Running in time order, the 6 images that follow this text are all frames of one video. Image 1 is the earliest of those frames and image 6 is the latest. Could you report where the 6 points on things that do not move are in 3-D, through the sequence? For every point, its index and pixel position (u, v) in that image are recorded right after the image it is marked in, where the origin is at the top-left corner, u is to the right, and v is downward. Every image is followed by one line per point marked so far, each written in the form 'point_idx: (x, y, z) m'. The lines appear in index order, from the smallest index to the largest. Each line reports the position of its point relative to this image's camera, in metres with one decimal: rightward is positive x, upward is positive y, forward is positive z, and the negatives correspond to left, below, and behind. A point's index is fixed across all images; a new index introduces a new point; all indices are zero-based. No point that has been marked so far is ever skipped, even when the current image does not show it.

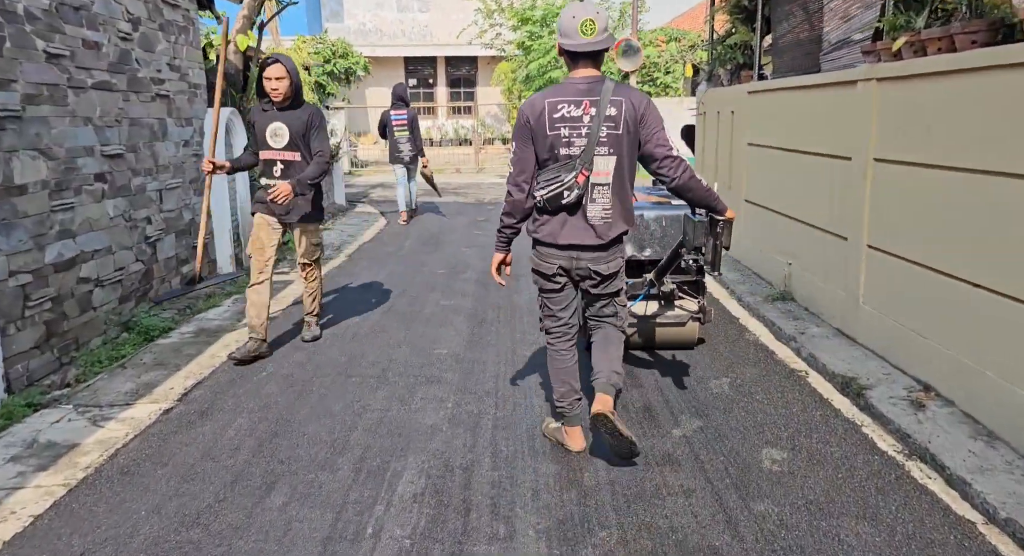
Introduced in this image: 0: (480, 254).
0: (-0.4, +0.2, +9.0) m
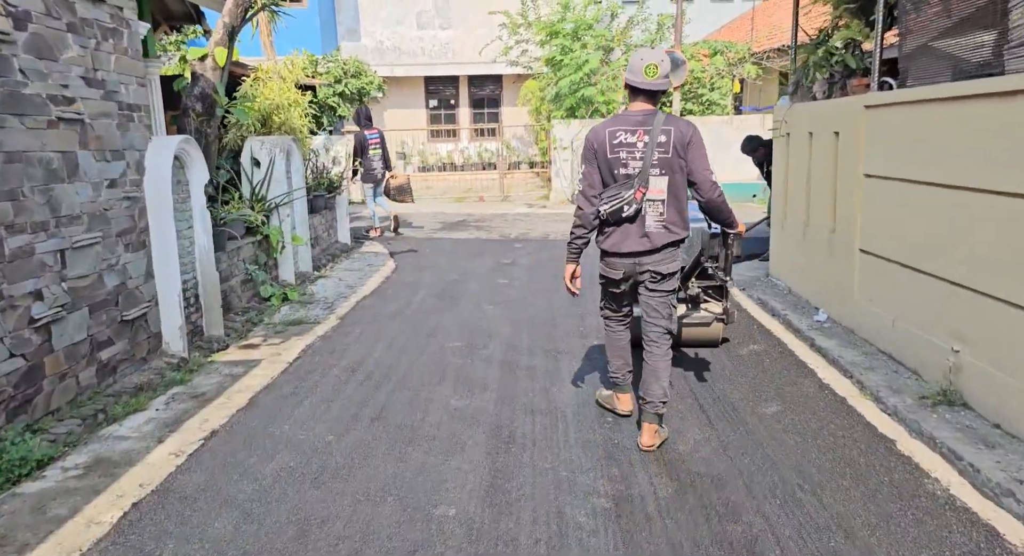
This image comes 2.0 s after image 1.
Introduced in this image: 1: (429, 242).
0: (0.0, -0.3, +7.1) m
1: (-1.2, +0.5, +11.9) m
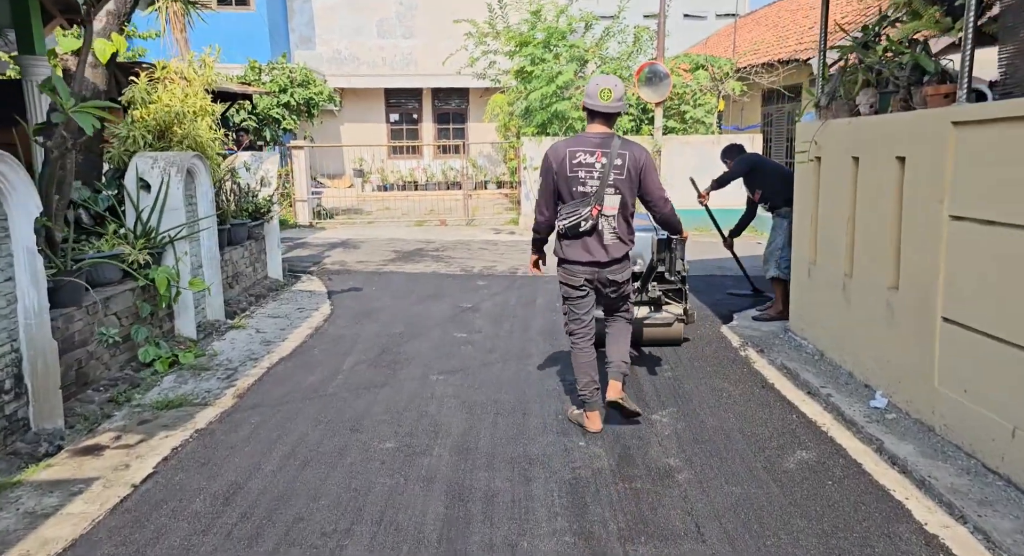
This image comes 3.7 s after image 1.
0: (-0.3, -0.8, +5.4) m
1: (-1.6, 0.0, +10.1) m
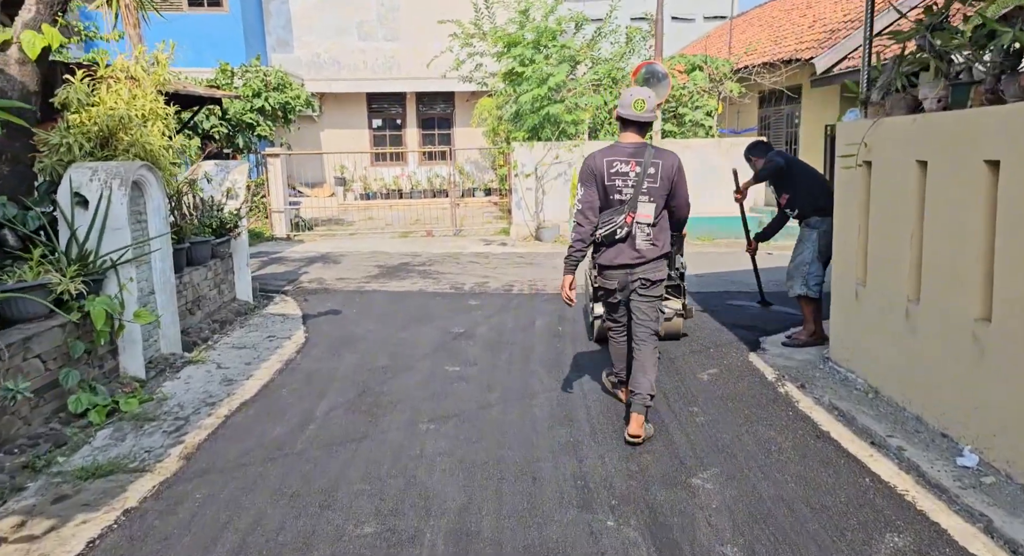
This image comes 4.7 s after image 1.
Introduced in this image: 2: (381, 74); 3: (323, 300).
0: (-0.3, -0.9, +4.5) m
1: (-1.7, -0.2, +9.2) m
2: (-3.2, +4.9, +19.8) m
3: (-2.1, -0.2, +9.0) m
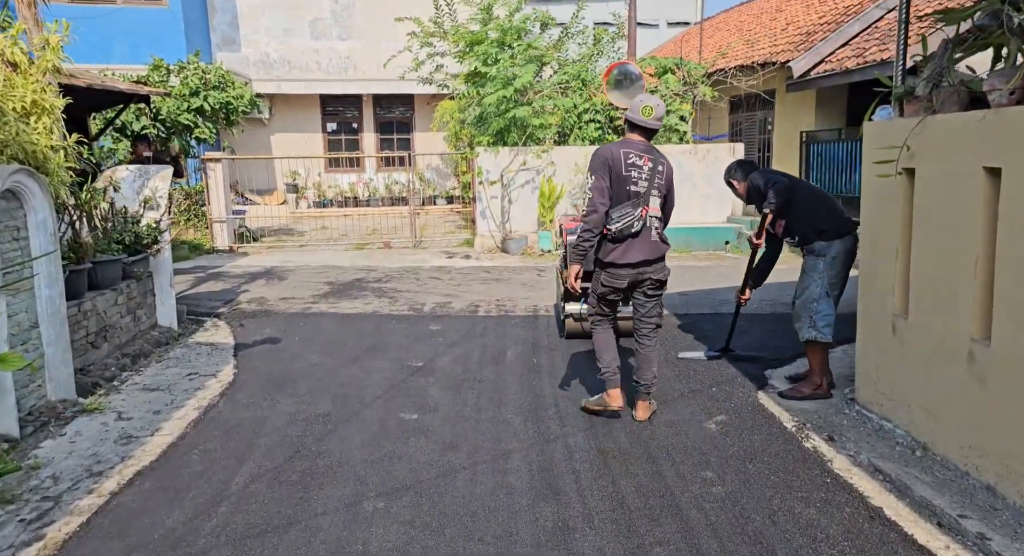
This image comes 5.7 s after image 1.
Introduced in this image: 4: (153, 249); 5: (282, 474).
0: (-0.4, -1.1, +3.4) m
1: (-2.0, -0.4, +8.1) m
2: (-4.0, +4.6, +18.6) m
3: (-2.4, -0.5, +7.8) m
4: (-3.0, +0.3, +7.0) m
5: (-1.2, -1.0, +4.1) m
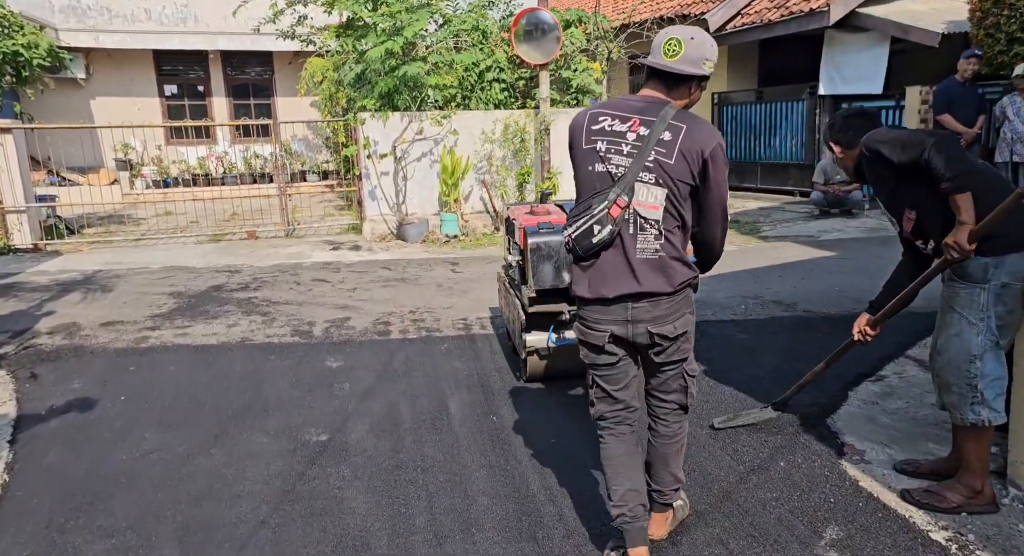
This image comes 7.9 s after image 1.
0: (-0.2, -1.3, +1.3) m
1: (-2.5, -0.6, +5.6) m
2: (-6.4, +4.7, +15.5) m
3: (-2.9, -0.6, +5.3) m
4: (-3.4, 0.0, +4.3) m
5: (-1.0, -1.3, +1.8) m
